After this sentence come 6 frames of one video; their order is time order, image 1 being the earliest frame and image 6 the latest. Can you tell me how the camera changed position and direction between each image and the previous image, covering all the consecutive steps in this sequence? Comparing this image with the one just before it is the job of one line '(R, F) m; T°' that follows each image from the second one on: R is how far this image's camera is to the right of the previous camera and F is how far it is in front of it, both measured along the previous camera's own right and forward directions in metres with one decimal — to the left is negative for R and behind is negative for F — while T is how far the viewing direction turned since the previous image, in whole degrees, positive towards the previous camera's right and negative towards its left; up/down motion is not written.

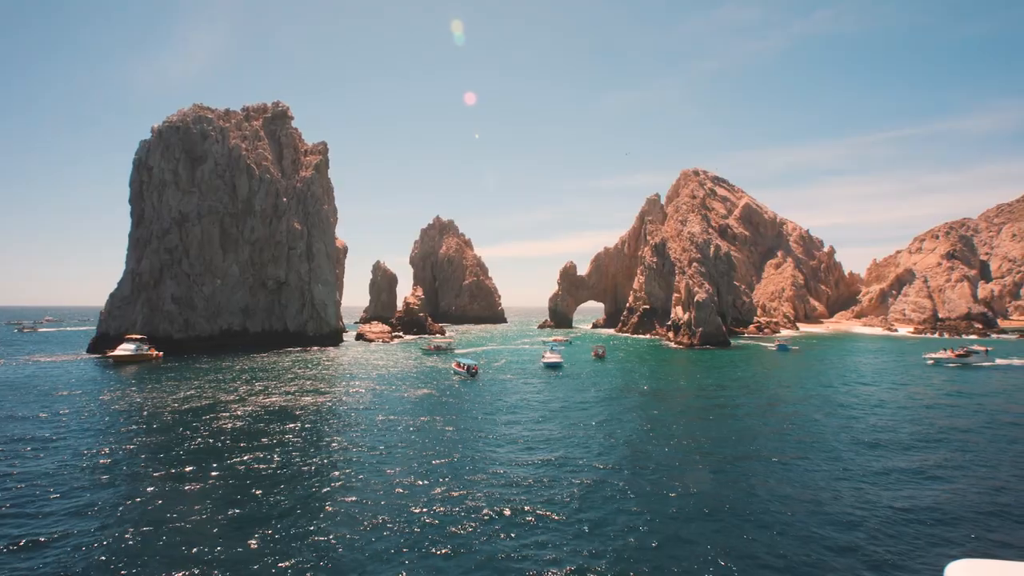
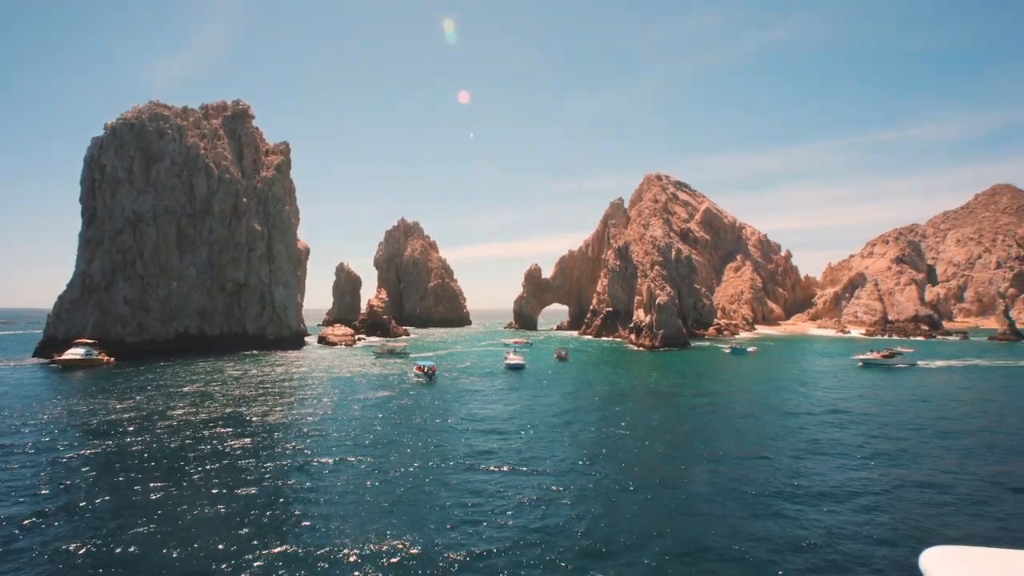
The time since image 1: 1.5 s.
(-0.7, +0.1) m; +4°
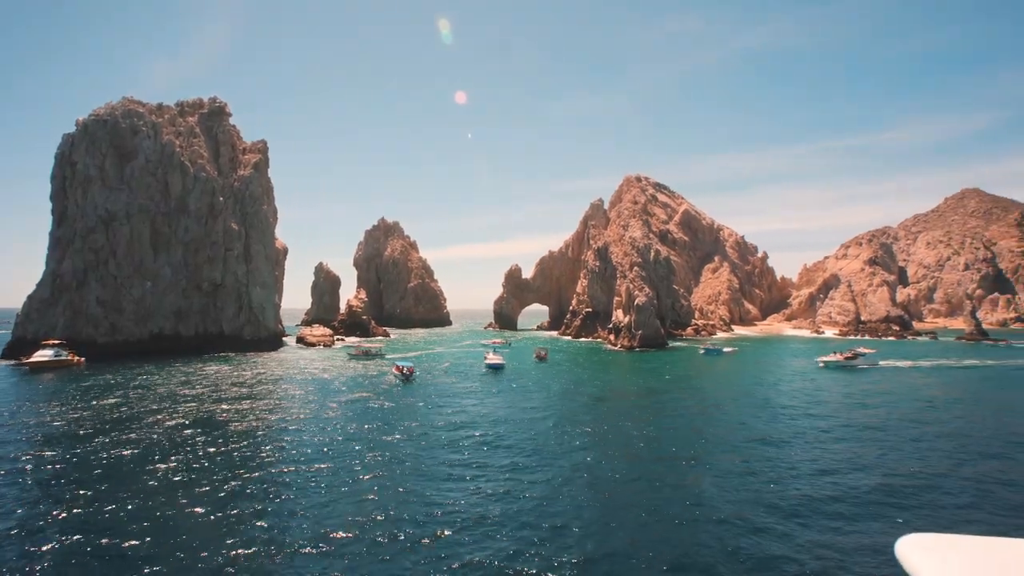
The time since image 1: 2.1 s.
(+0.1, +0.5) m; +2°
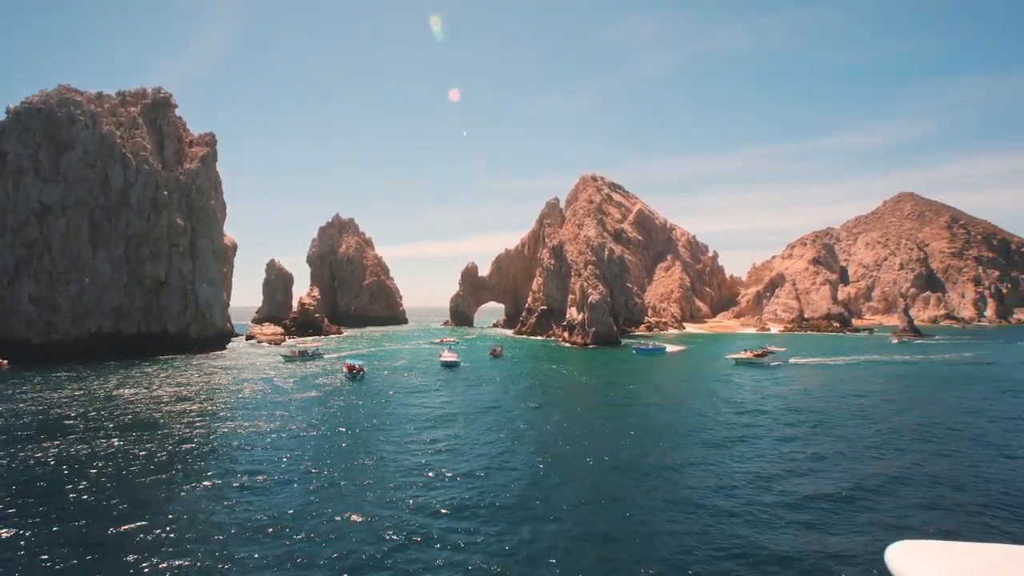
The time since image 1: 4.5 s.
(0.0, +0.9) m; +5°
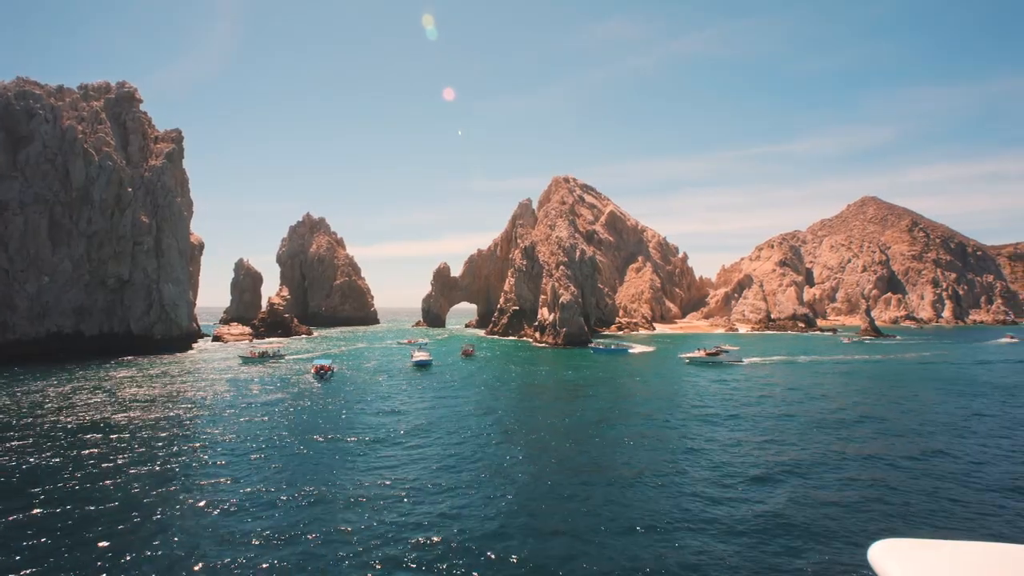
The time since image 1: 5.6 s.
(-0.1, +0.6) m; +3°
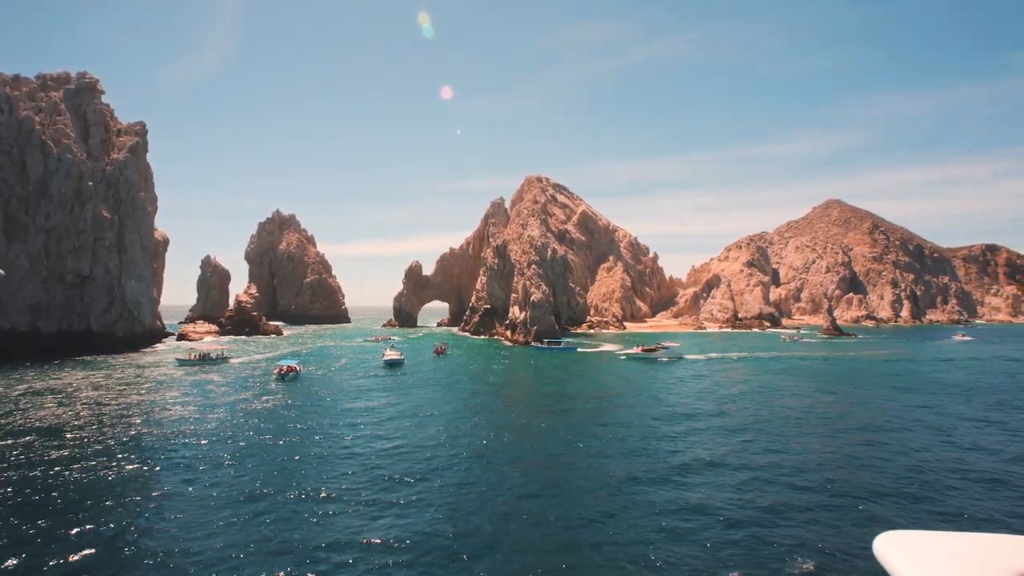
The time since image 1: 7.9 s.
(0.0, +0.5) m; +3°
